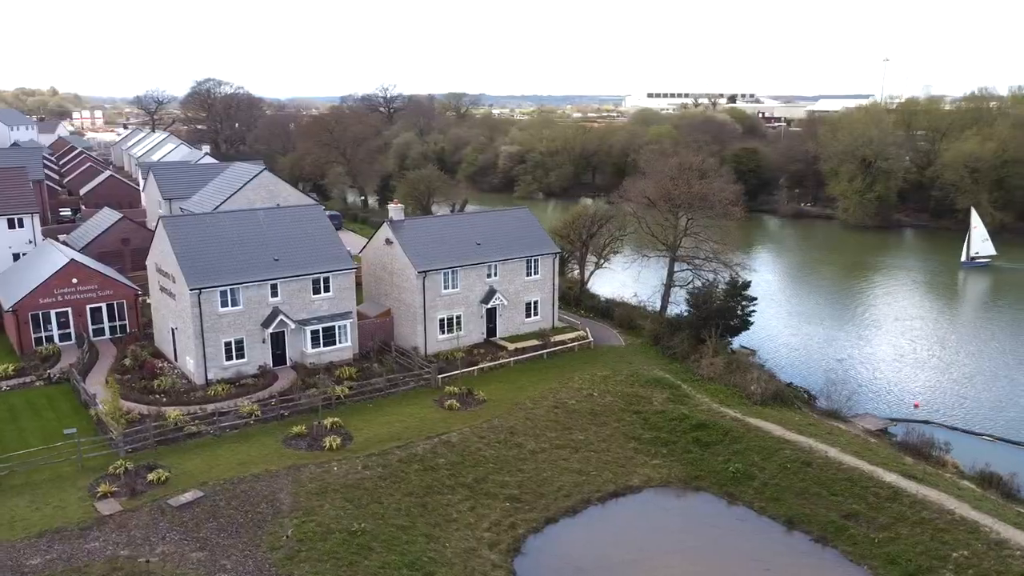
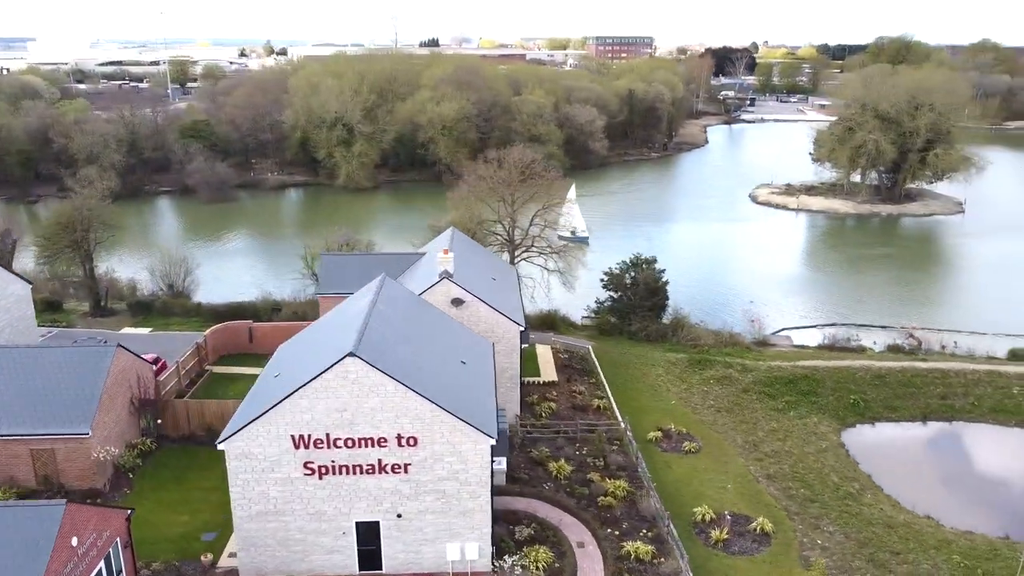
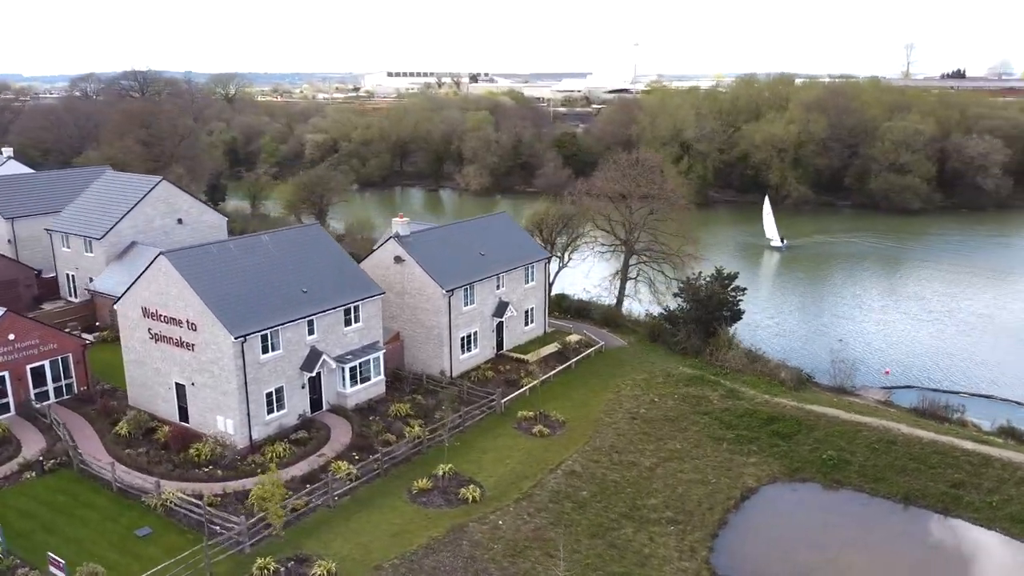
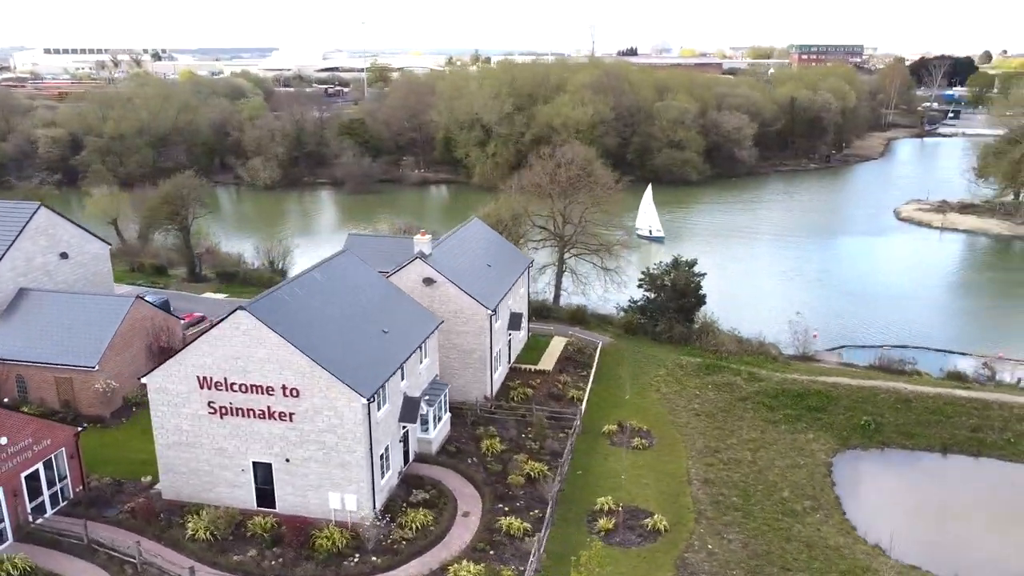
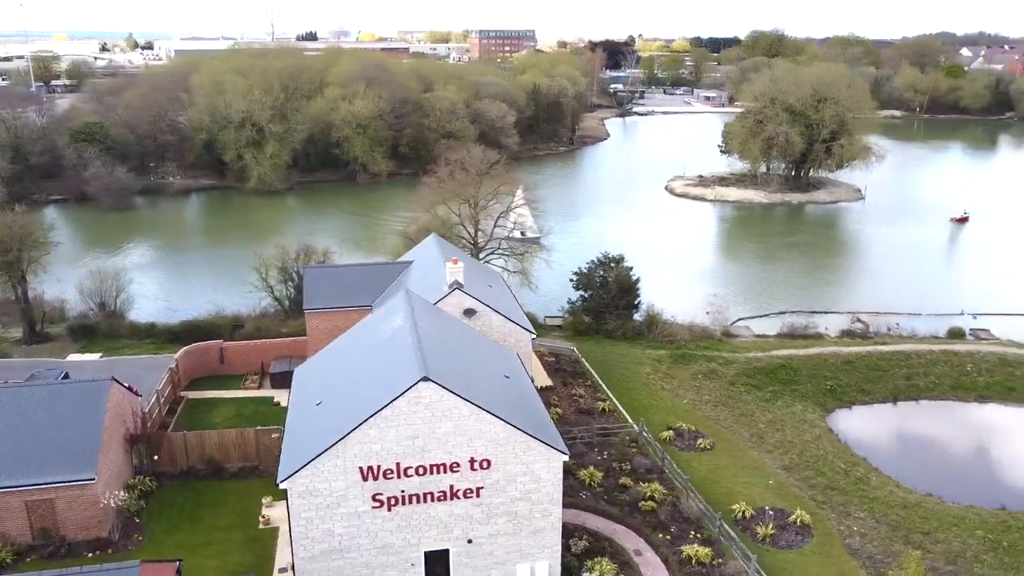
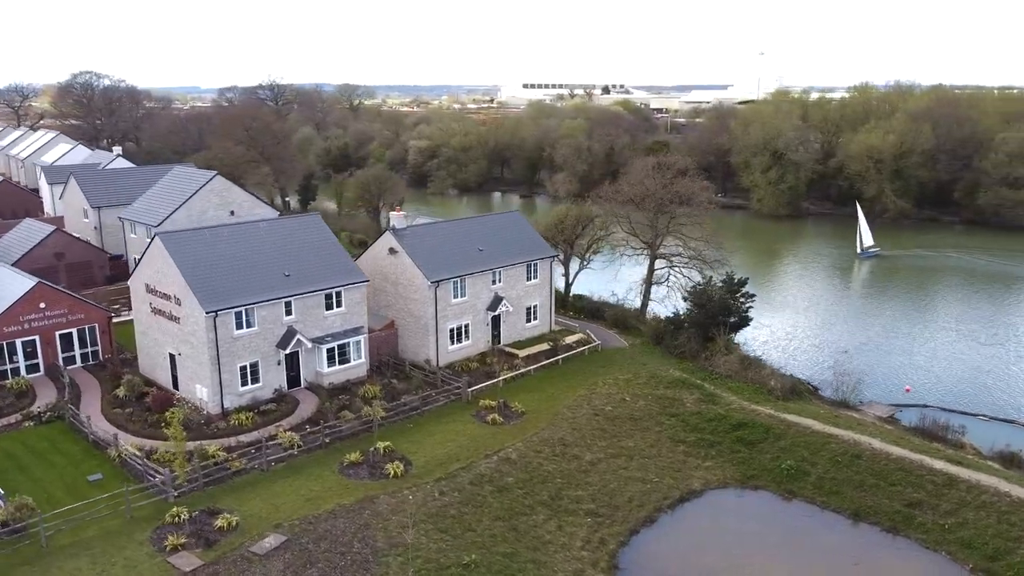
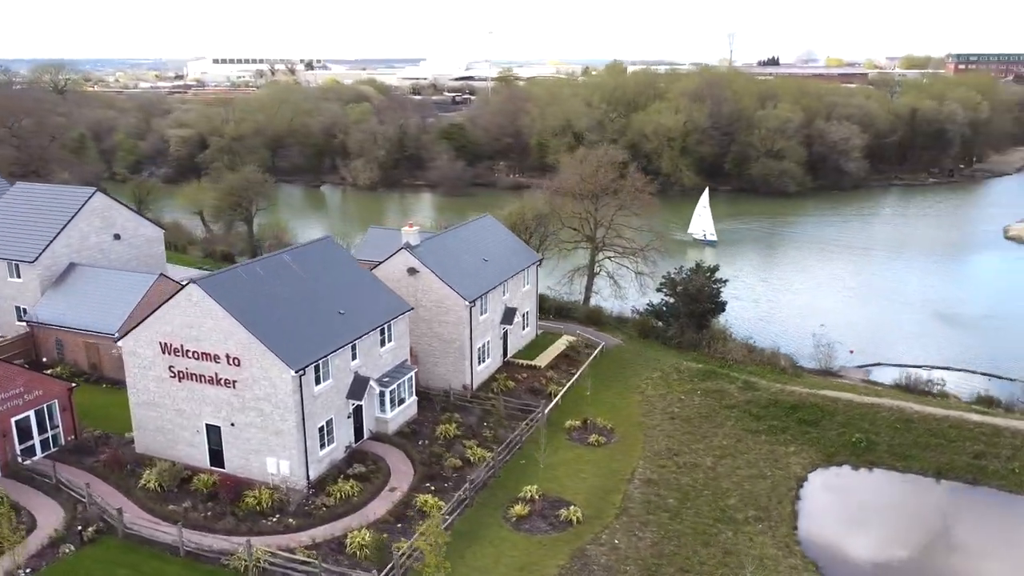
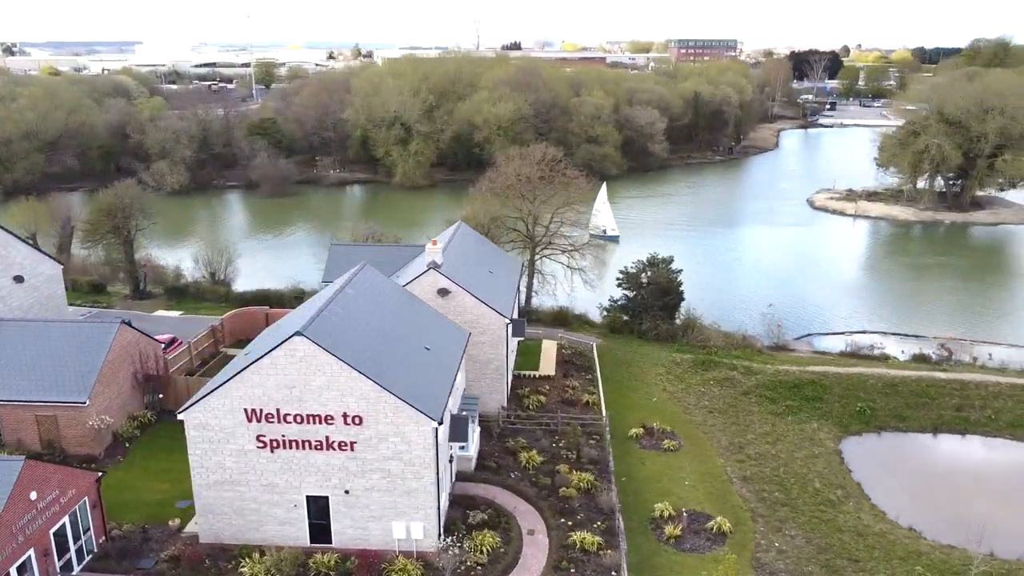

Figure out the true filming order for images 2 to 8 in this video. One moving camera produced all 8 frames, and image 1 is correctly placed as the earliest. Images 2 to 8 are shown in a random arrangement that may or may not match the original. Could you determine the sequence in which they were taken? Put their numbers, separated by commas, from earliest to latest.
6, 3, 7, 4, 8, 2, 5
